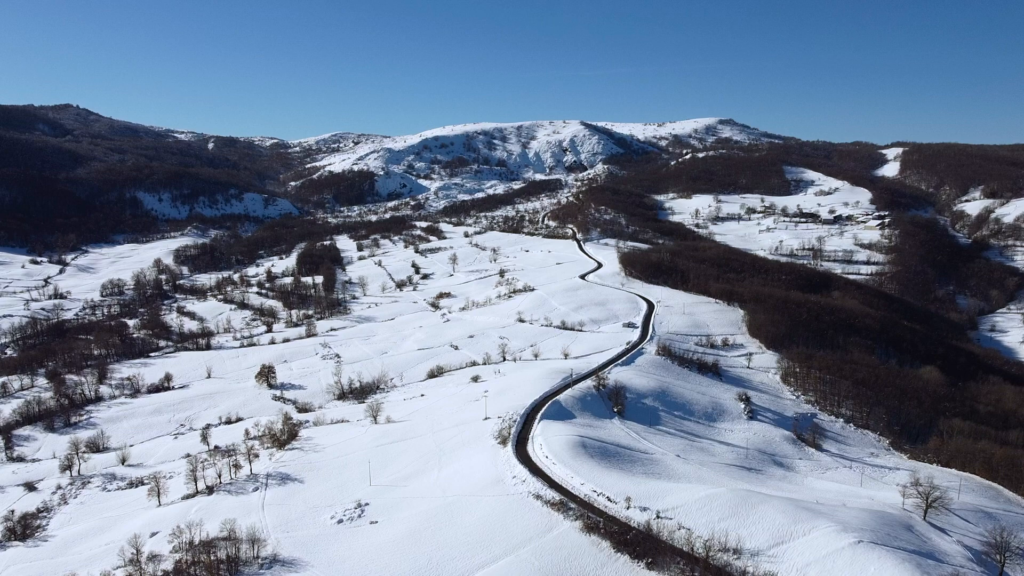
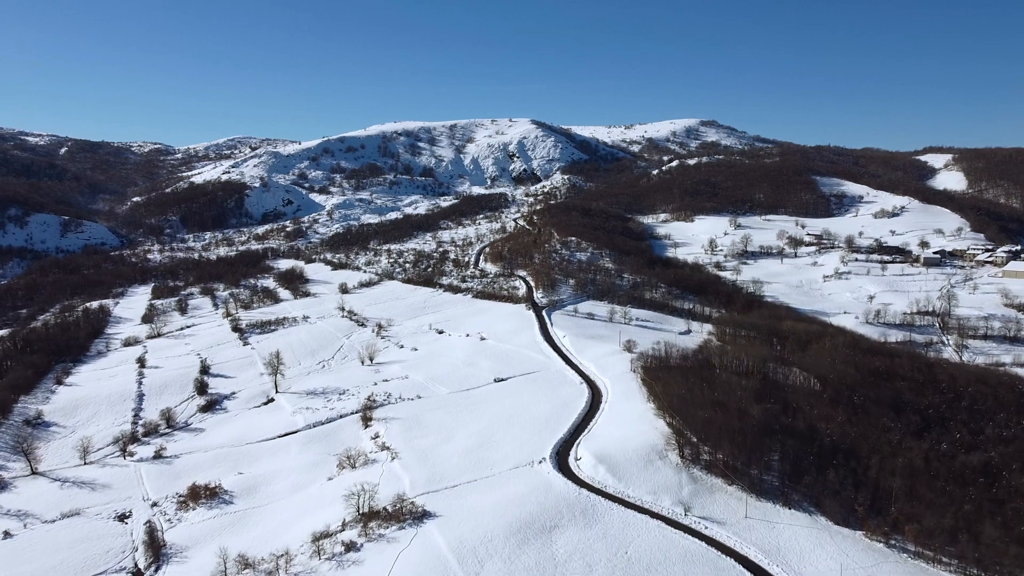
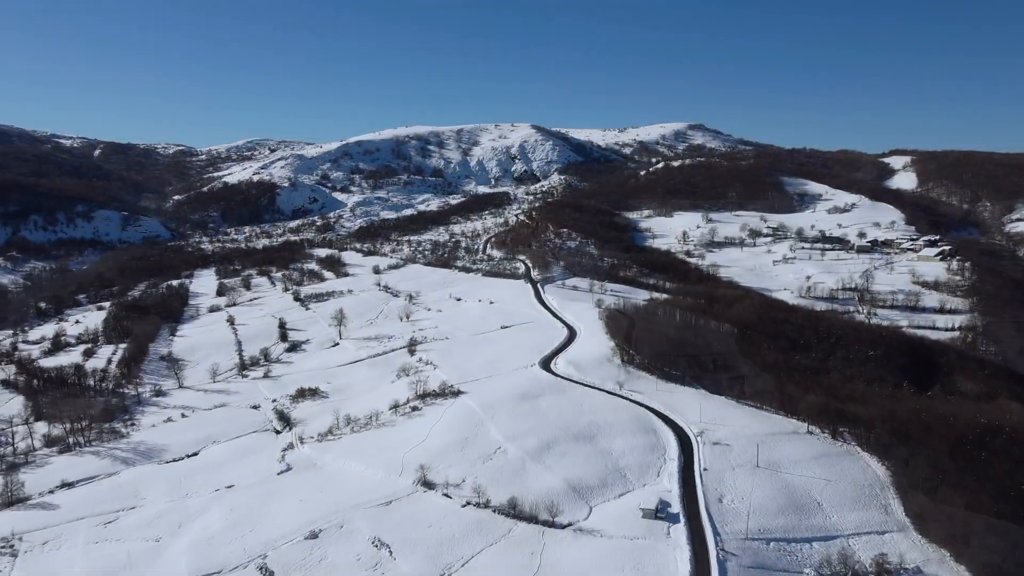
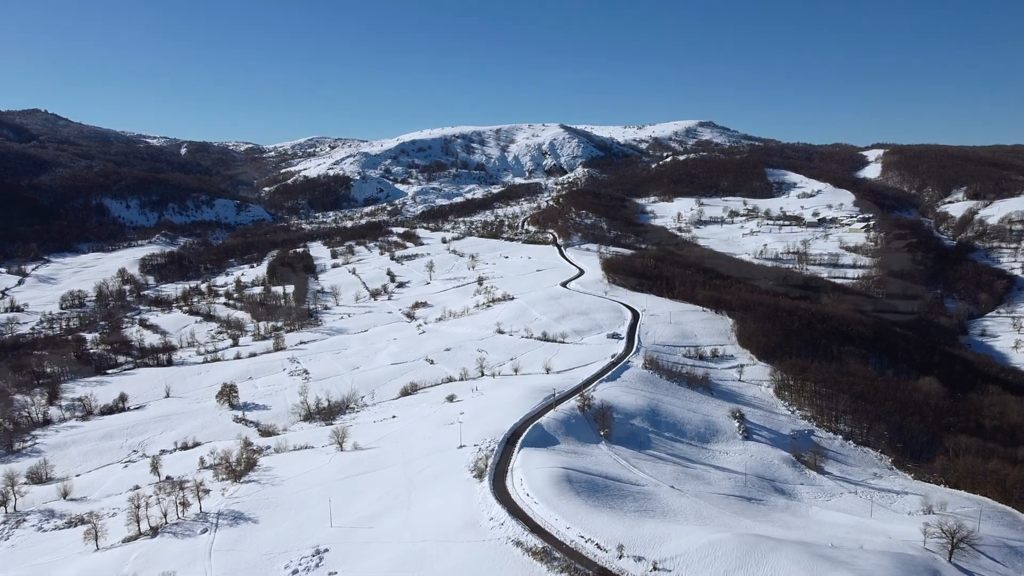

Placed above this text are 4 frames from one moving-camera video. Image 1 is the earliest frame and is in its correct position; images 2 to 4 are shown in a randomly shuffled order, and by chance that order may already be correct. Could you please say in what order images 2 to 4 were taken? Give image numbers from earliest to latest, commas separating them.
4, 3, 2
